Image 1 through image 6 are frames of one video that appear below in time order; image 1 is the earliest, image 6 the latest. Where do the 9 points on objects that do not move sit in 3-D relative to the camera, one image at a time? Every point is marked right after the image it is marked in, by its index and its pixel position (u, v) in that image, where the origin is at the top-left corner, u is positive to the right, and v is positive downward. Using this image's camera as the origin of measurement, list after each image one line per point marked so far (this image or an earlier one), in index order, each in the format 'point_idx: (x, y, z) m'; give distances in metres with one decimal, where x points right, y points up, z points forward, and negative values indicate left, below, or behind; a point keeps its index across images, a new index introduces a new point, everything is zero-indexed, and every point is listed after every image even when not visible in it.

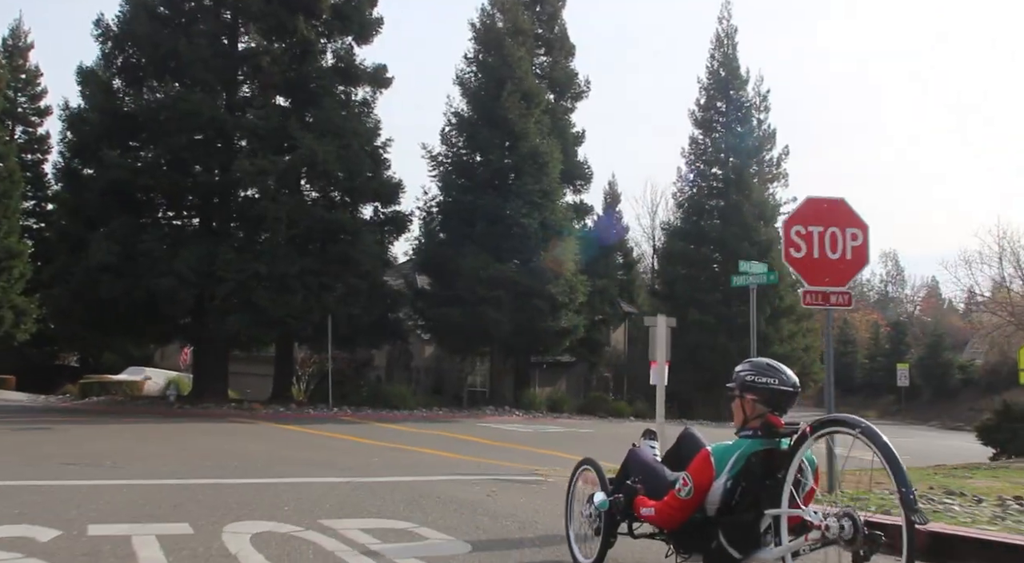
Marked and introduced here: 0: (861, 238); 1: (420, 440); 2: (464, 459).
0: (+2.5, +0.3, +7.0) m
1: (-1.8, -3.1, +19.0) m
2: (-0.7, -2.8, +14.8) m
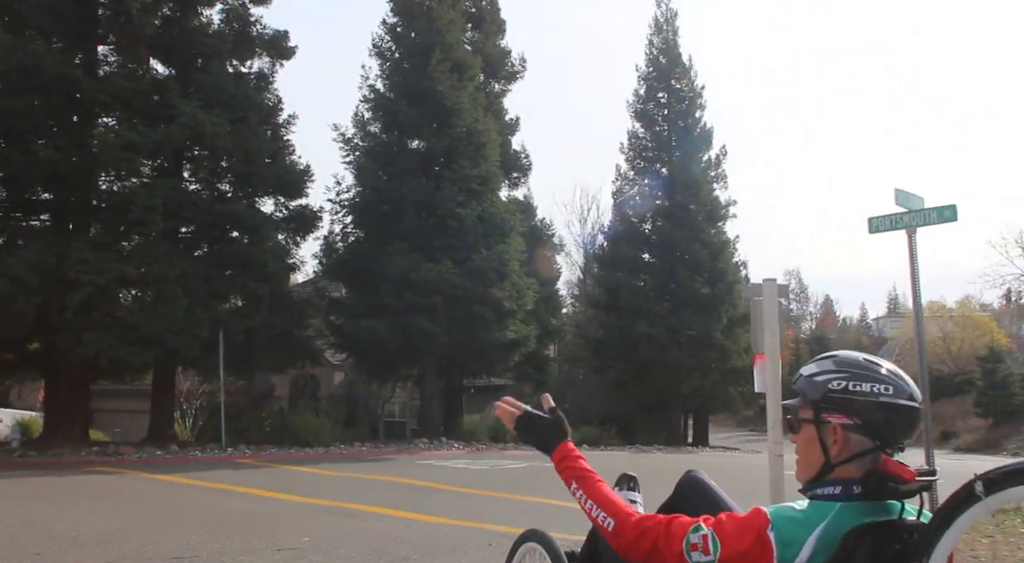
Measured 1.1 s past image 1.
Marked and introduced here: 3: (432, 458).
0: (+3.1, +0.9, +2.7) m
1: (-2.4, -3.0, +14.1) m
2: (-0.9, -2.5, +10.0) m
3: (-1.6, -3.7, +19.8) m
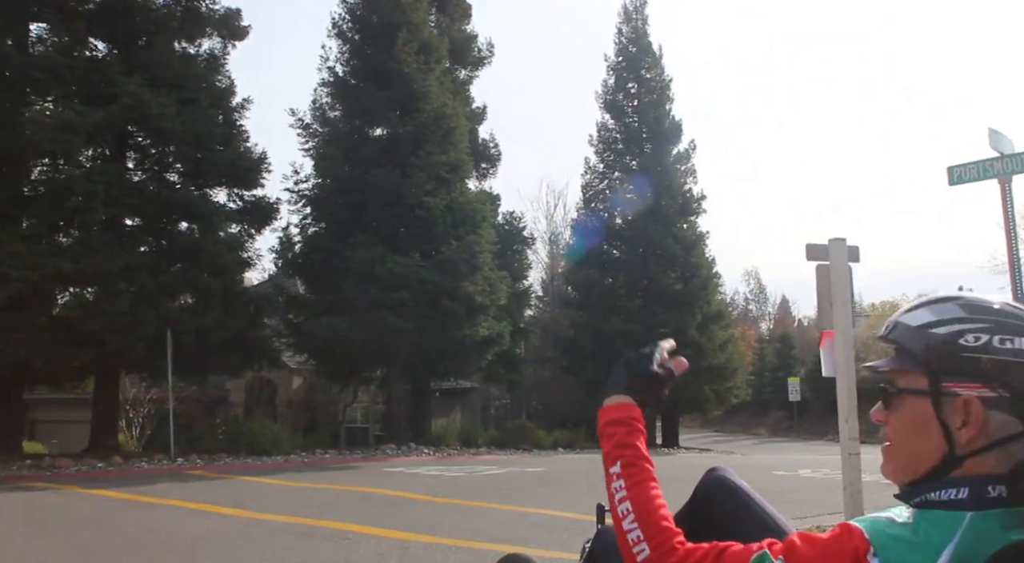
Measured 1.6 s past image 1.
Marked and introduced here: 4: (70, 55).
0: (+3.4, +1.2, +1.5) m
1: (-2.5, -2.8, +12.5) m
2: (-0.9, -2.3, +8.6) m
3: (-2.1, -3.5, +18.3) m
4: (-8.2, +4.2, +17.8) m
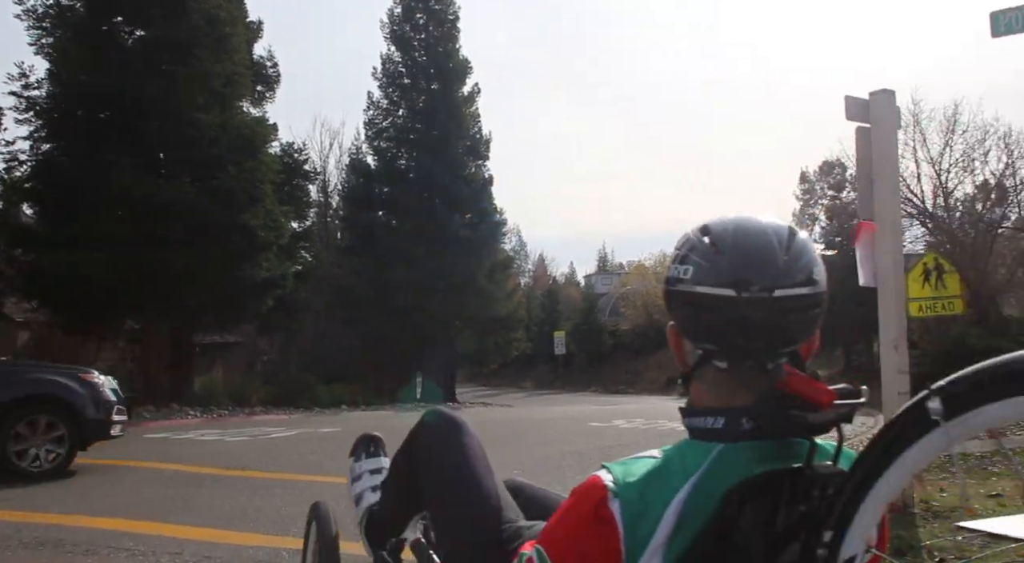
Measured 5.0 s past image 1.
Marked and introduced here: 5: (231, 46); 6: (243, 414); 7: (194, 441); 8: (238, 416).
0: (+4.1, +1.5, +0.1) m
1: (-4.5, -1.9, +9.5) m
2: (-1.9, -1.6, +6.1) m
3: (-5.5, -2.4, +15.2) m
4: (-11.2, +5.4, +12.9) m
5: (-5.5, +4.6, +18.8) m
6: (-5.2, -2.6, +18.6) m
7: (-4.3, -2.2, +13.1) m
8: (-5.2, -2.6, +18.1) m
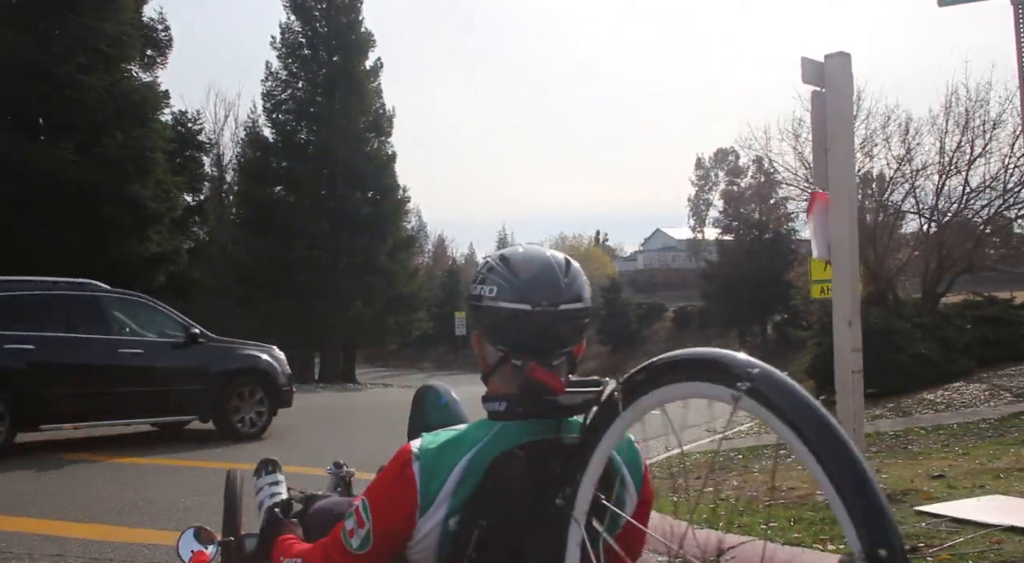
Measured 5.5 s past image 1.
0: (+4.2, +1.5, +0.2) m
1: (-5.3, -1.6, +8.7) m
2: (-2.4, -1.4, +5.5) m
3: (-6.9, -2.0, +14.3) m
4: (-12.3, +5.8, +11.2) m
5: (-7.2, +5.0, +17.6) m
6: (-7.0, -2.1, +17.7) m
7: (-5.5, -1.9, +12.2) m
8: (-6.9, -2.1, +17.2) m
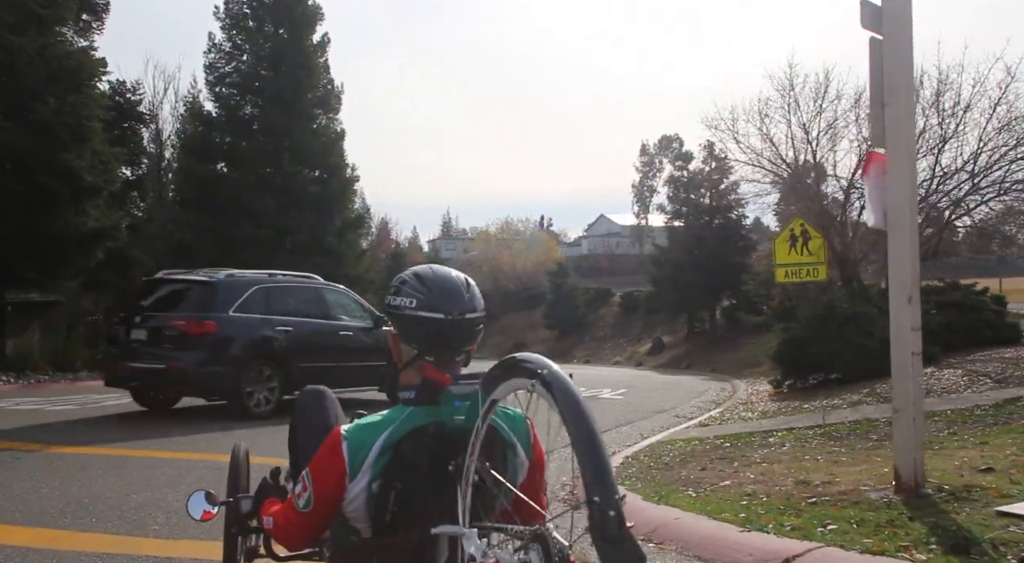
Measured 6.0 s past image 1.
0: (+4.5, +1.6, -0.1) m
1: (-5.5, -1.4, +7.8) m
2: (-2.4, -1.3, +4.9) m
3: (-7.5, -1.6, +13.3) m
4: (-12.6, +6.1, +9.8) m
5: (-7.9, +5.4, +16.6) m
6: (-7.8, -1.7, +16.7) m
7: (-6.0, -1.6, +11.4) m
8: (-7.6, -1.7, +16.2) m
